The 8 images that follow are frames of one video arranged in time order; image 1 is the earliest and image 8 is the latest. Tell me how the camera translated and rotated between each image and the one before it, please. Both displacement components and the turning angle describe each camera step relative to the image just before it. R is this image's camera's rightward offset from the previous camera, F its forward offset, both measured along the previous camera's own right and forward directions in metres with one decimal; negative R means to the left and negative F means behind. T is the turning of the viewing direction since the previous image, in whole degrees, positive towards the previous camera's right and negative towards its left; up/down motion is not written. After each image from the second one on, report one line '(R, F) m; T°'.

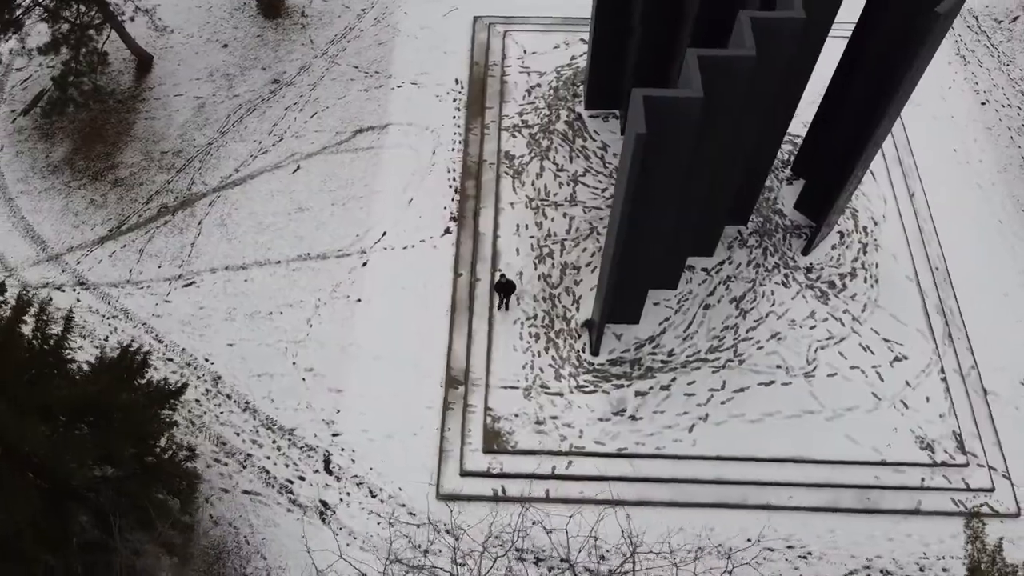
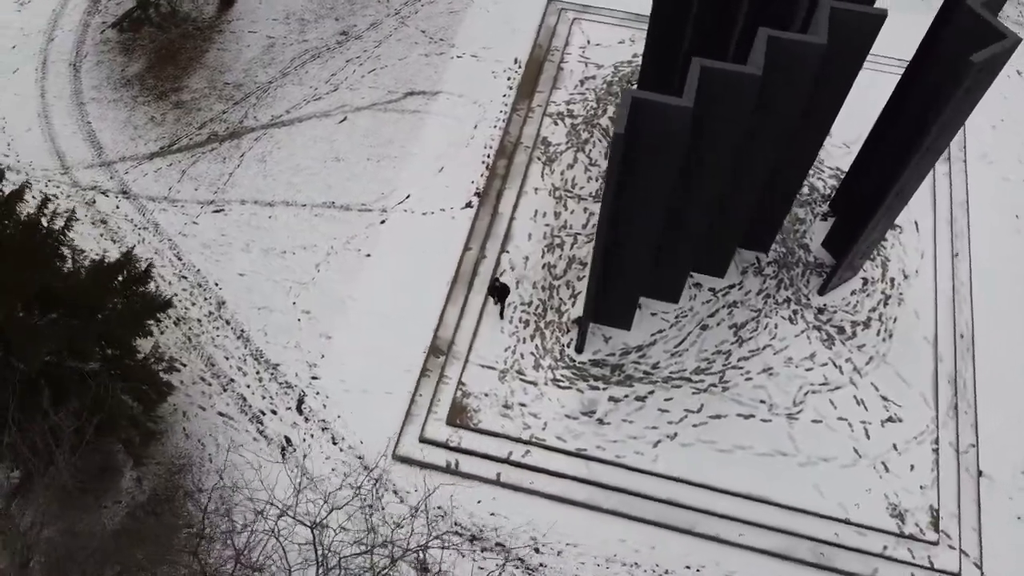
(+1.2, 0.0) m; -6°
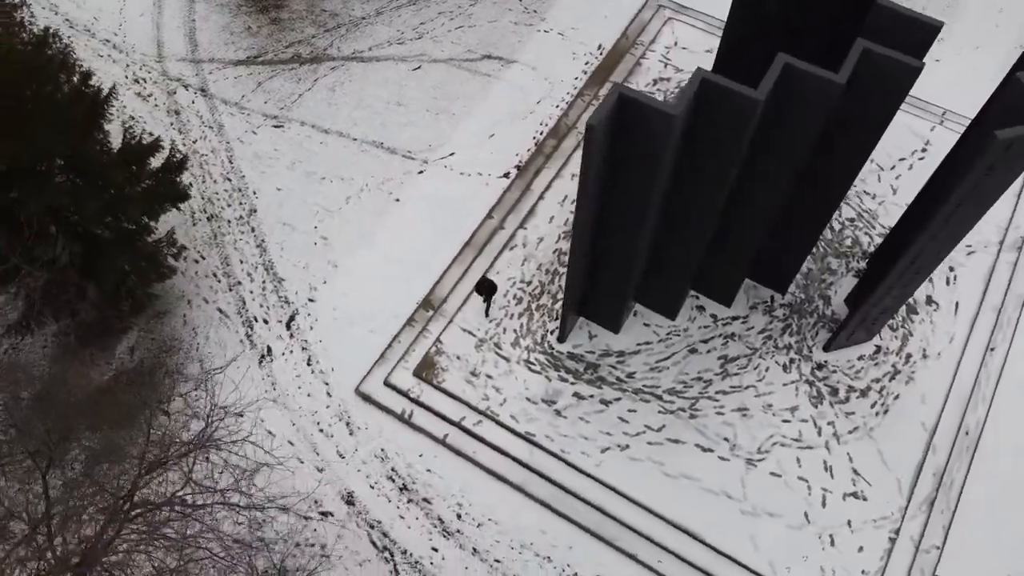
(+1.4, 0.0) m; -8°
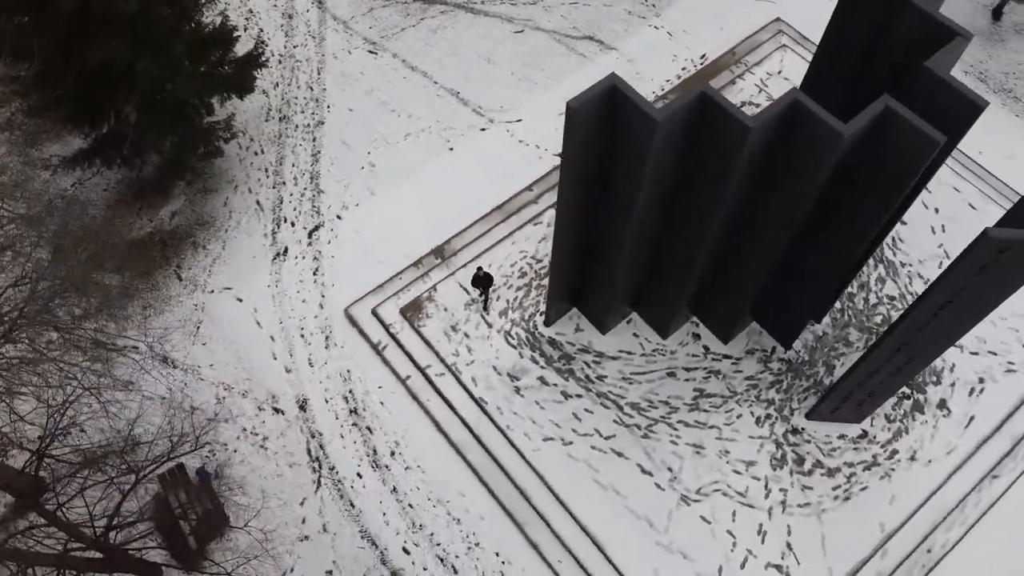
(+1.6, +0.1) m; -9°
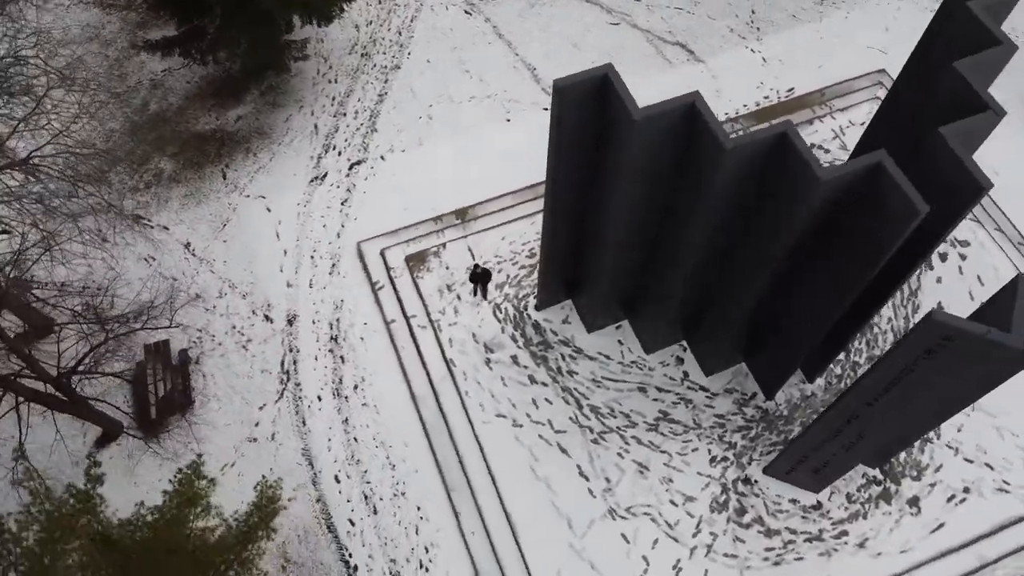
(+1.4, 0.0) m; -8°
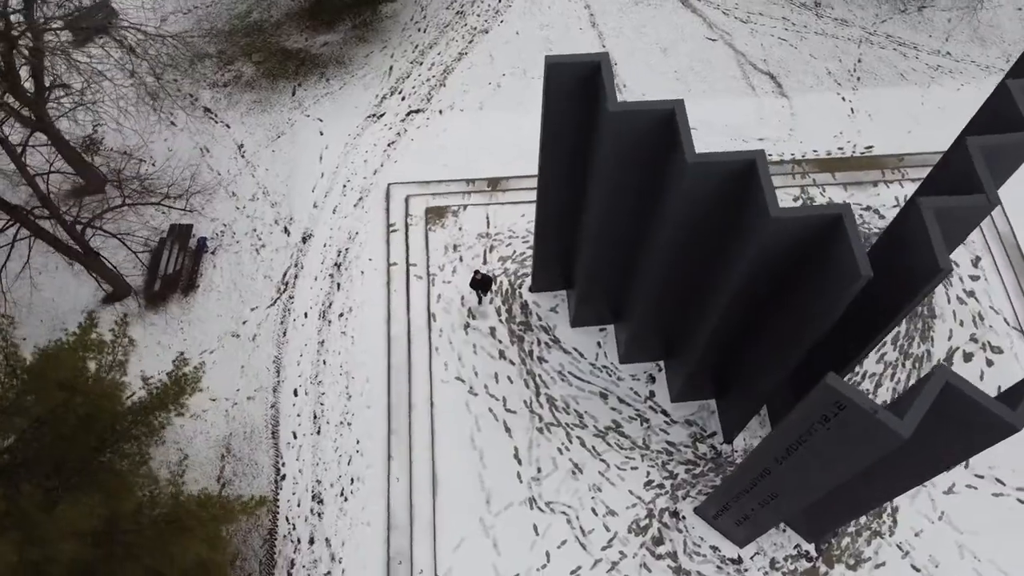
(+1.4, 0.0) m; -8°
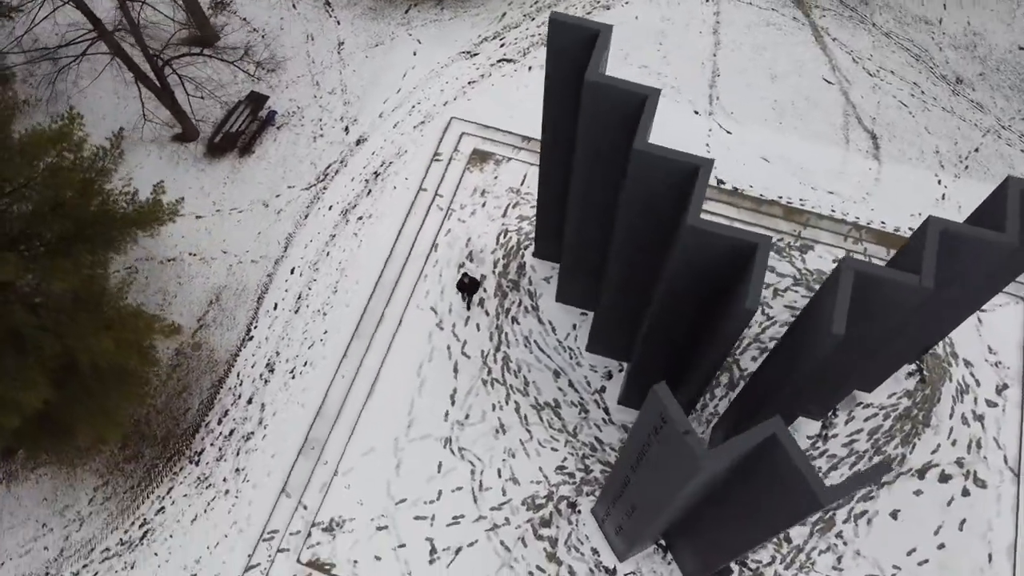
(+1.8, 0.0) m; -10°
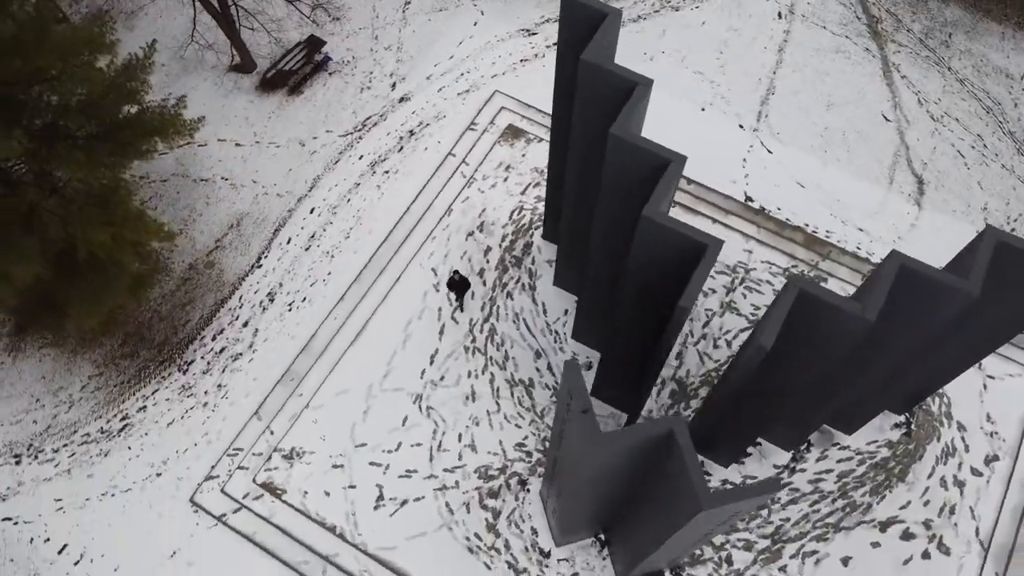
(+0.9, -0.1) m; -5°
